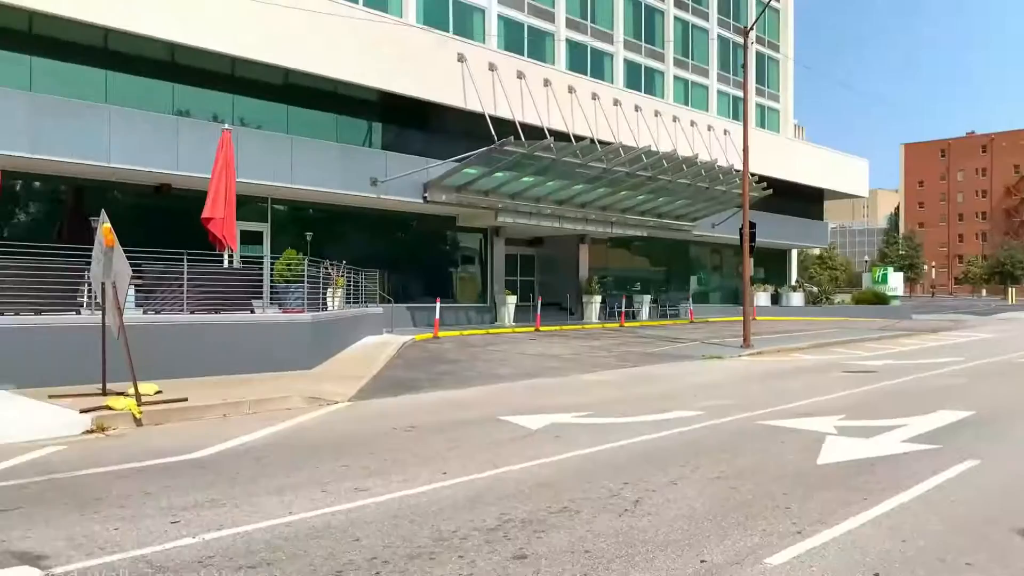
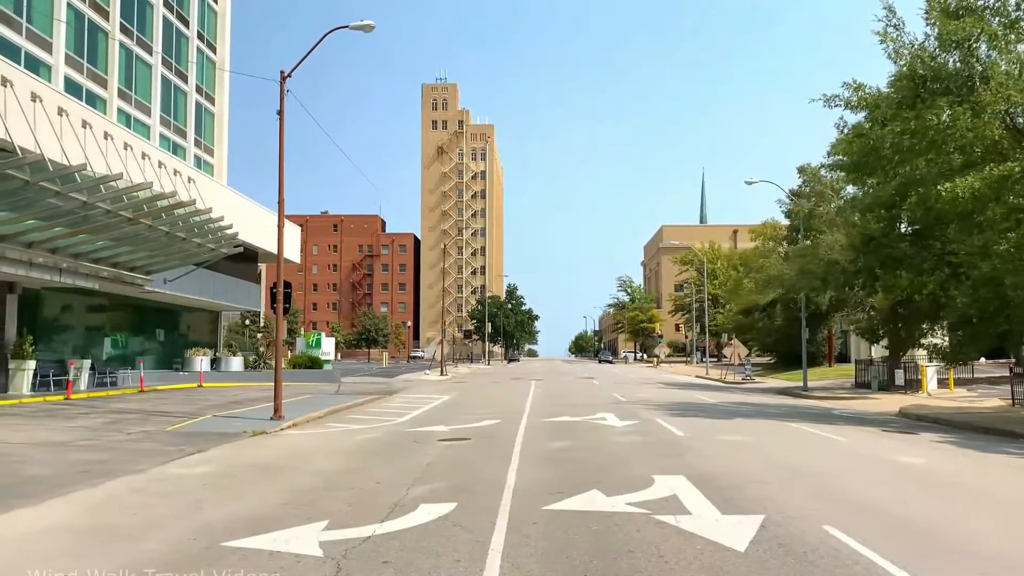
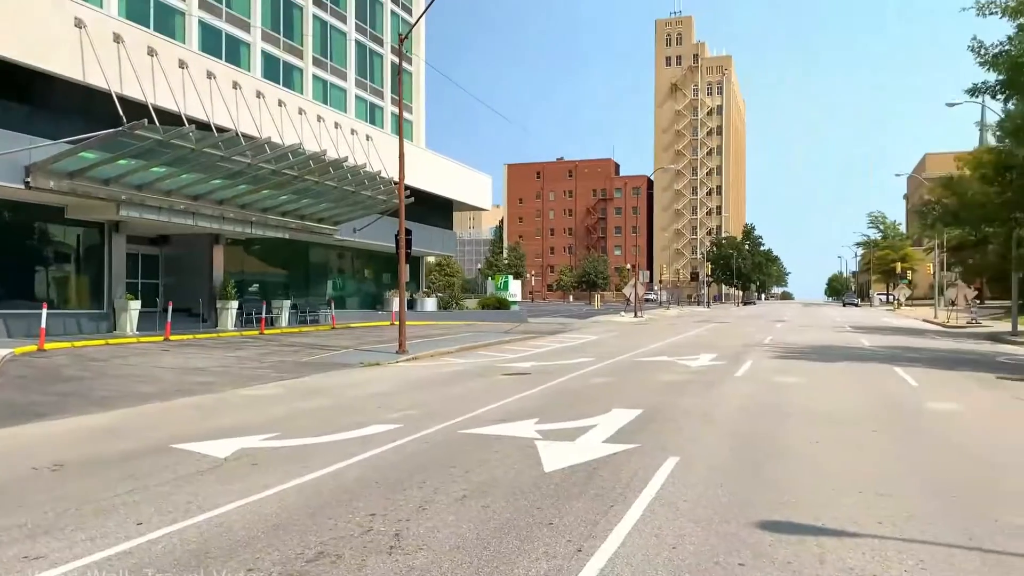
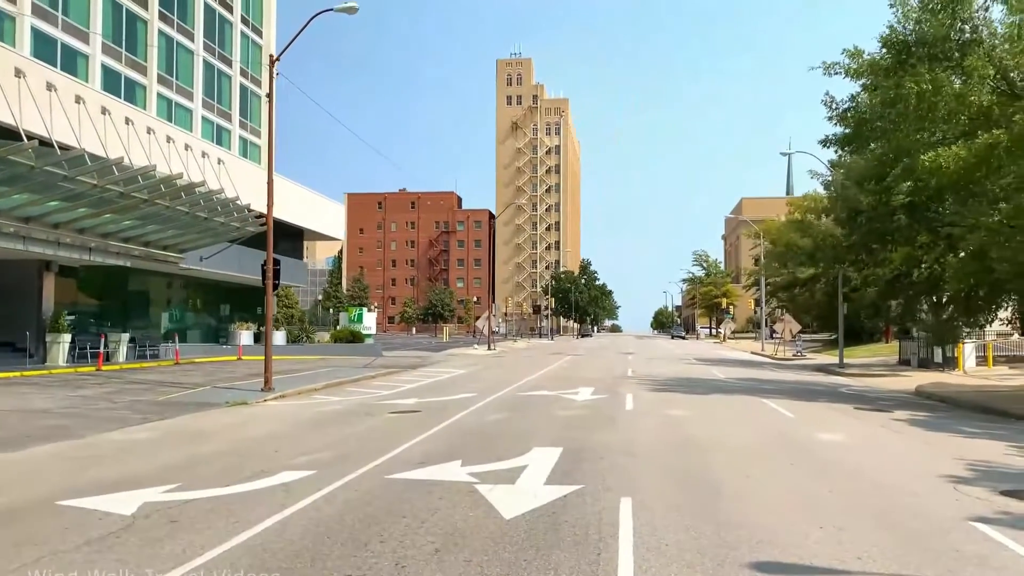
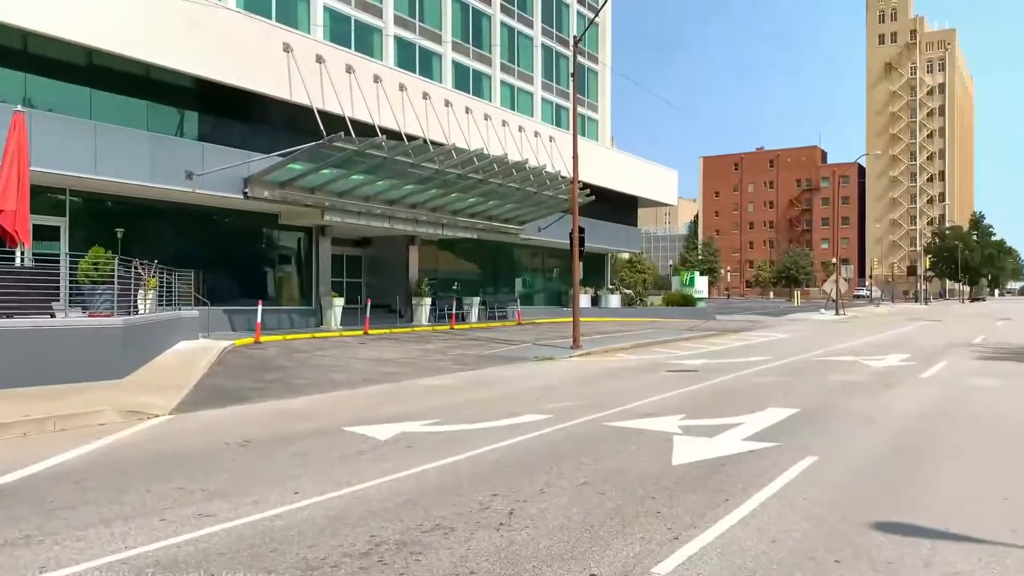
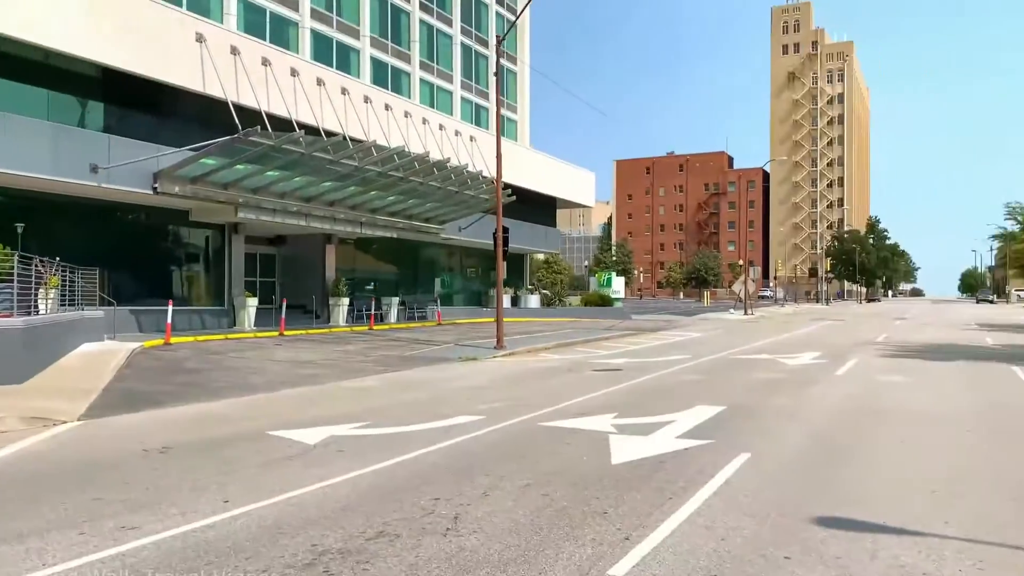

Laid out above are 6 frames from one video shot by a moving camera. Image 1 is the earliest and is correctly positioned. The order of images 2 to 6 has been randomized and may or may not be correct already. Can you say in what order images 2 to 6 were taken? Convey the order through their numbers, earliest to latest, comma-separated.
5, 6, 3, 4, 2
